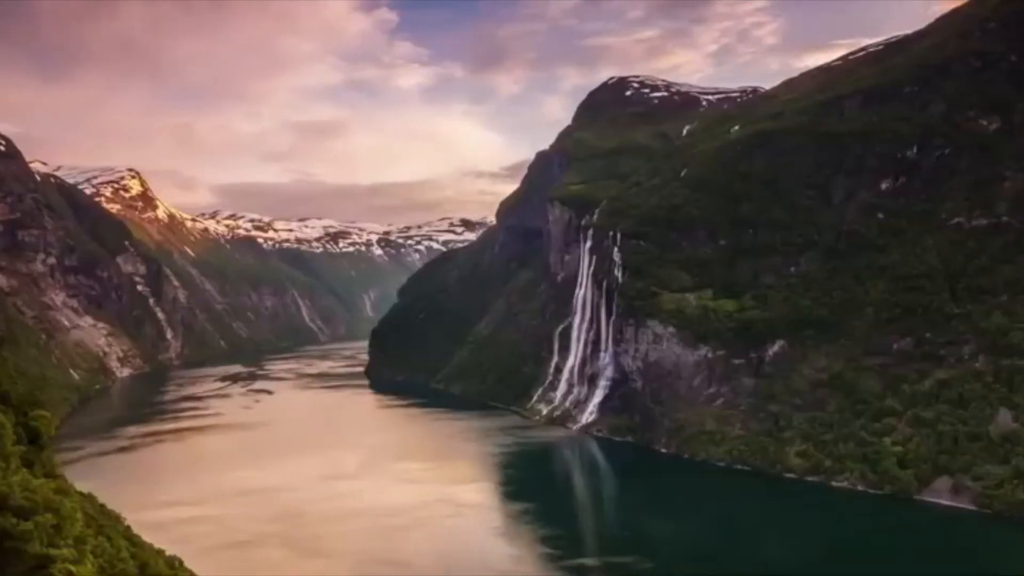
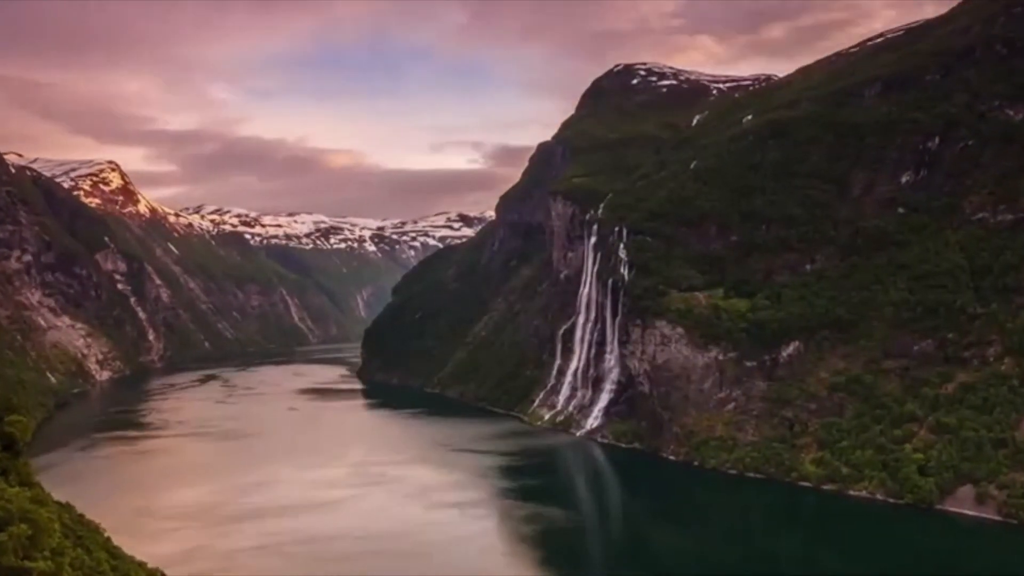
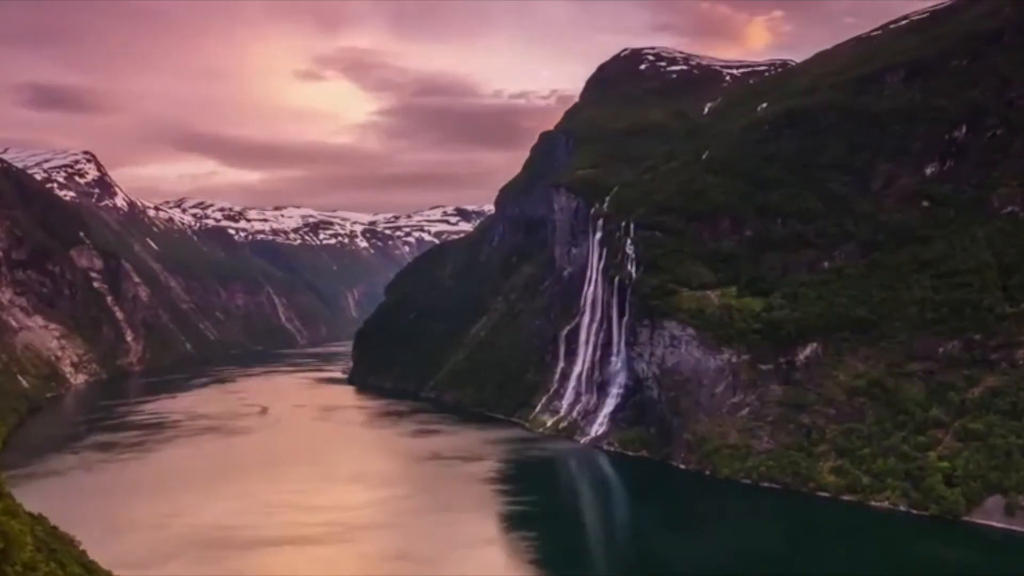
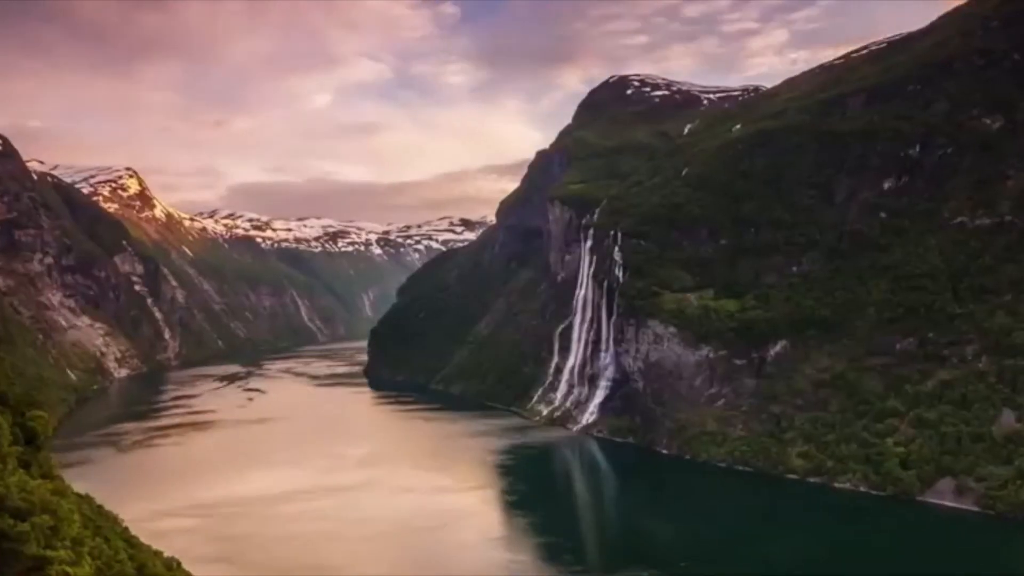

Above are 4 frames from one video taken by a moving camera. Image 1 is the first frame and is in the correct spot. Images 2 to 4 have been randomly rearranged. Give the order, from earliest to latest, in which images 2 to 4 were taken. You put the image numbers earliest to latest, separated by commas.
4, 2, 3
